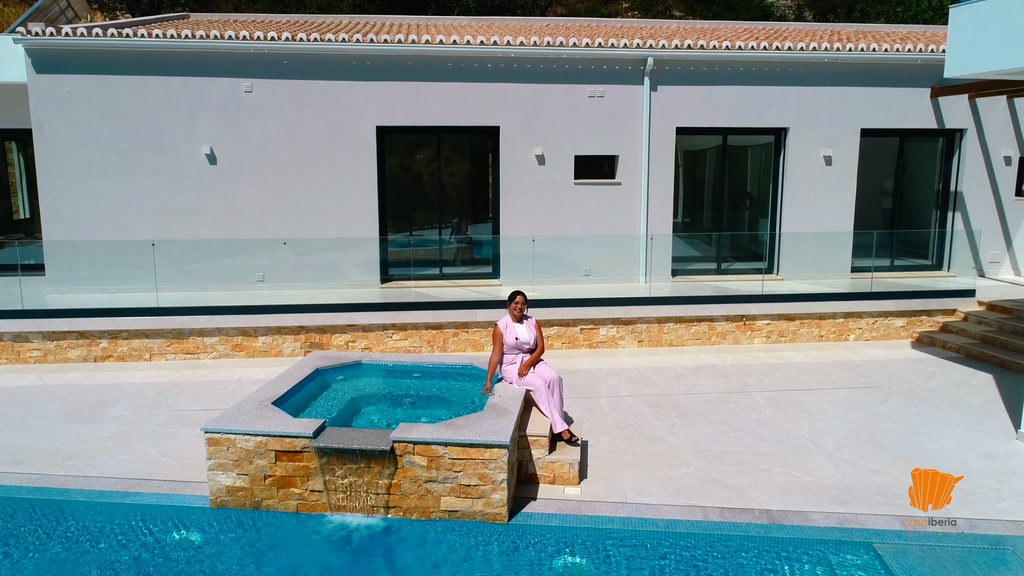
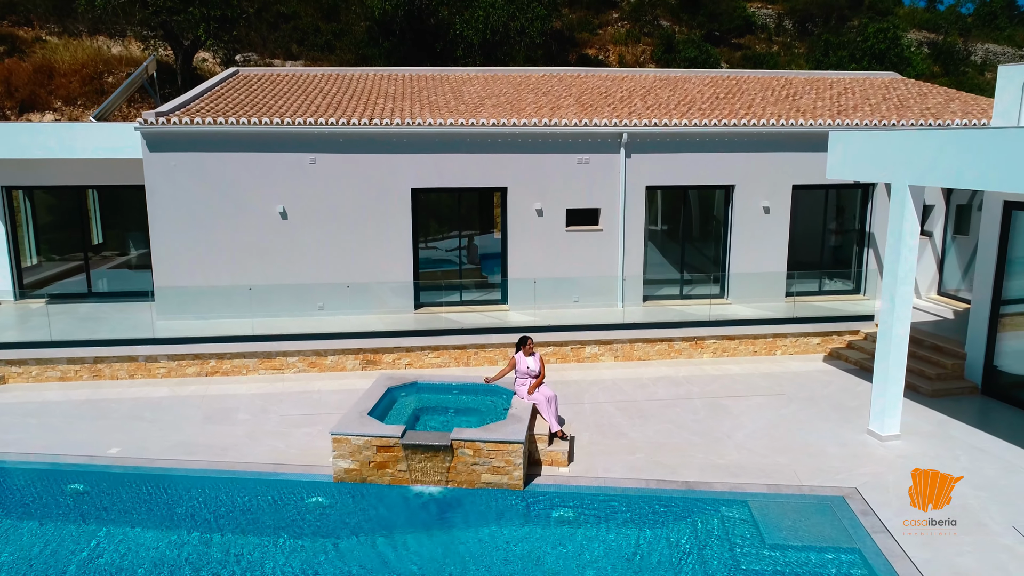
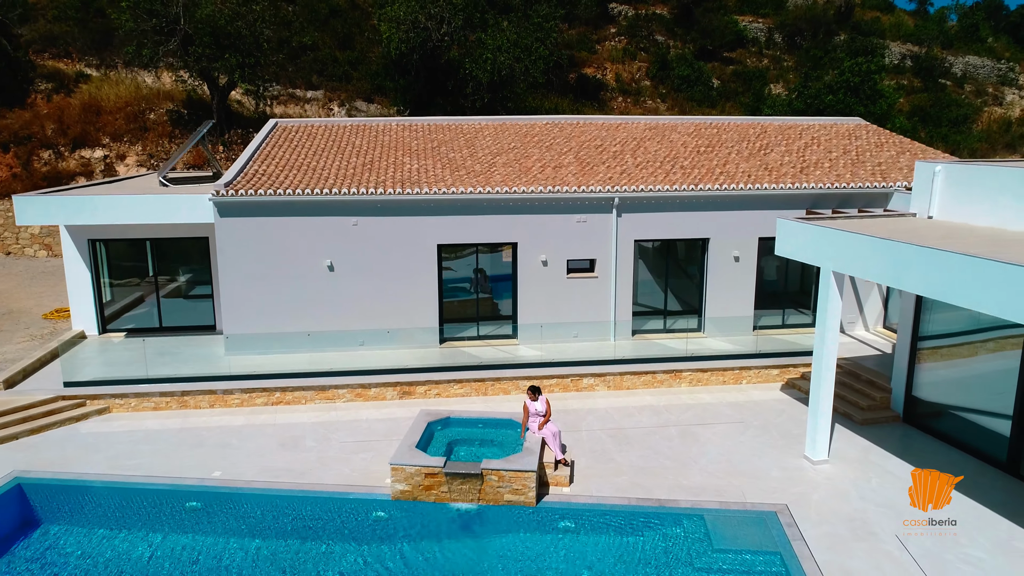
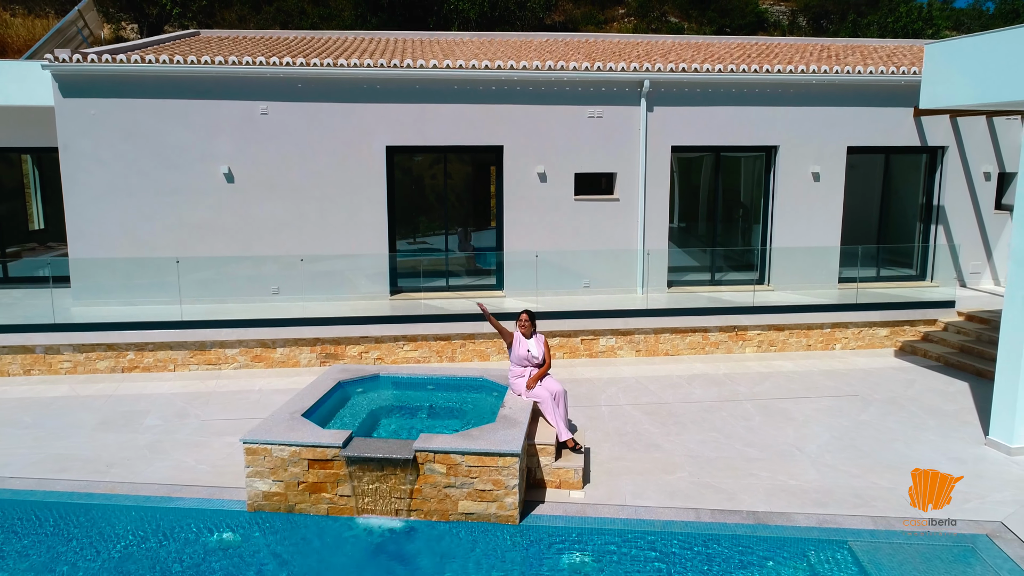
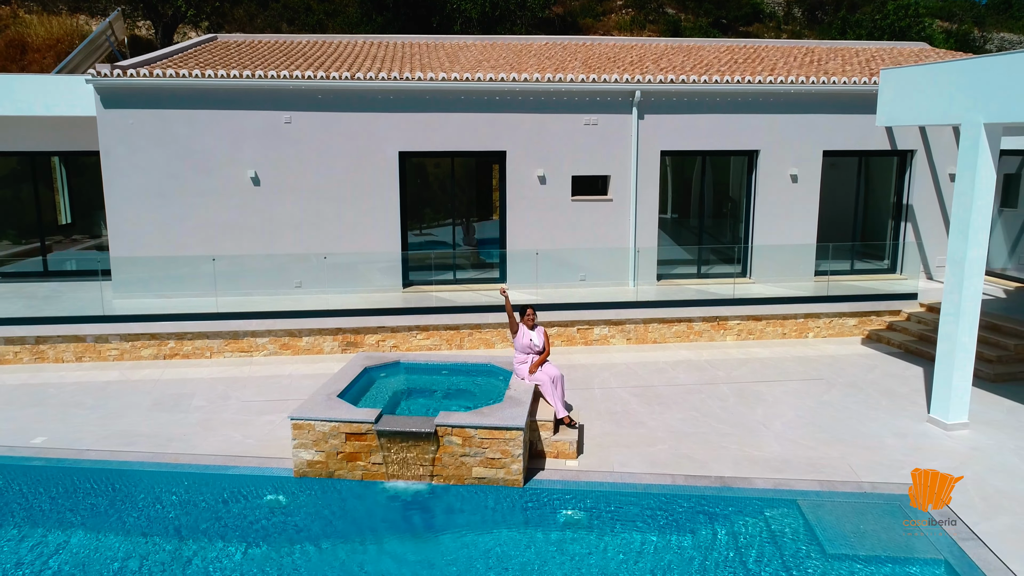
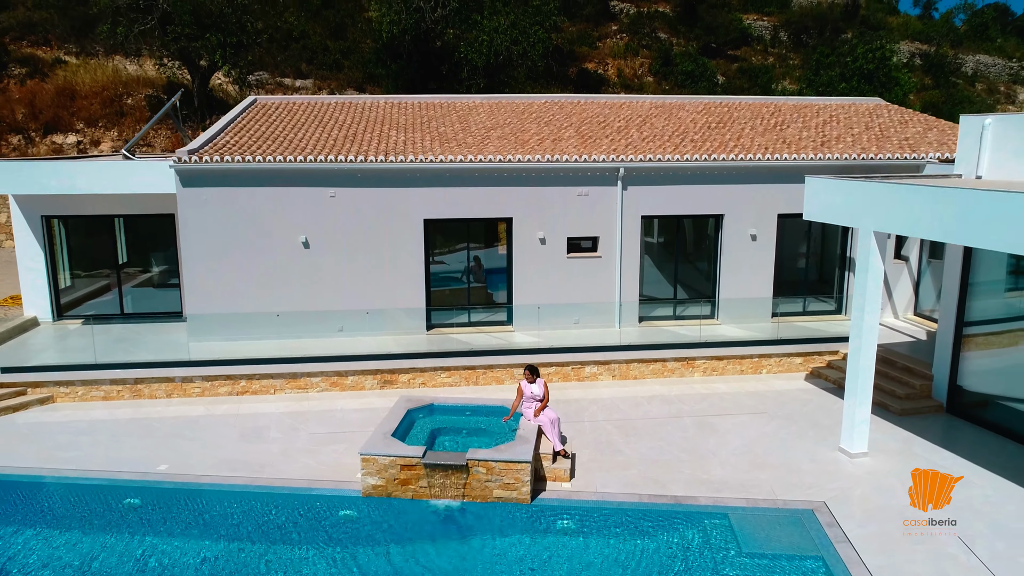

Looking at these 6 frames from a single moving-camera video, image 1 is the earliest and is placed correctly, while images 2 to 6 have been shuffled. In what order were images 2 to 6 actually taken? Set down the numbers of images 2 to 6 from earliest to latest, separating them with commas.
4, 5, 2, 6, 3
